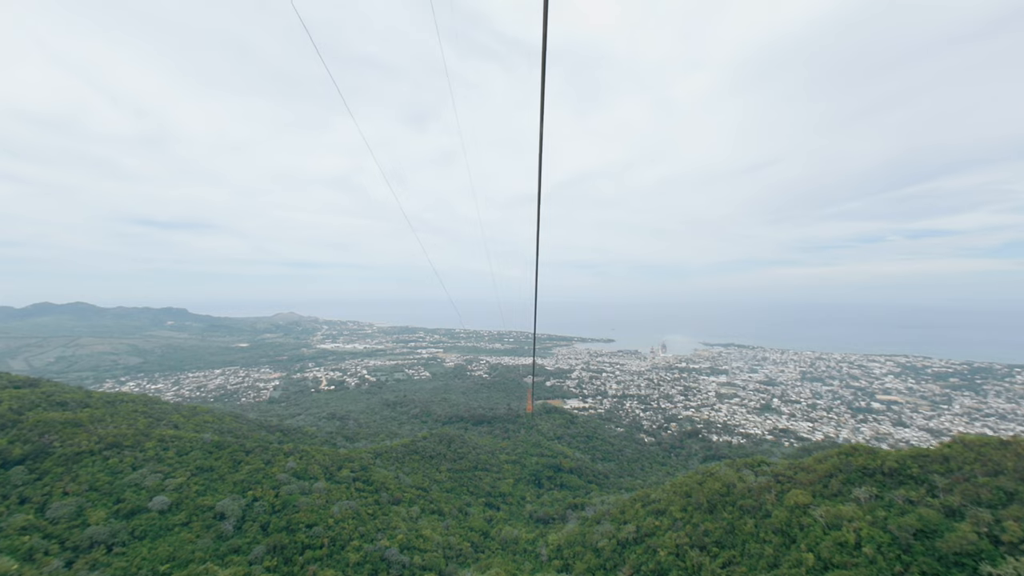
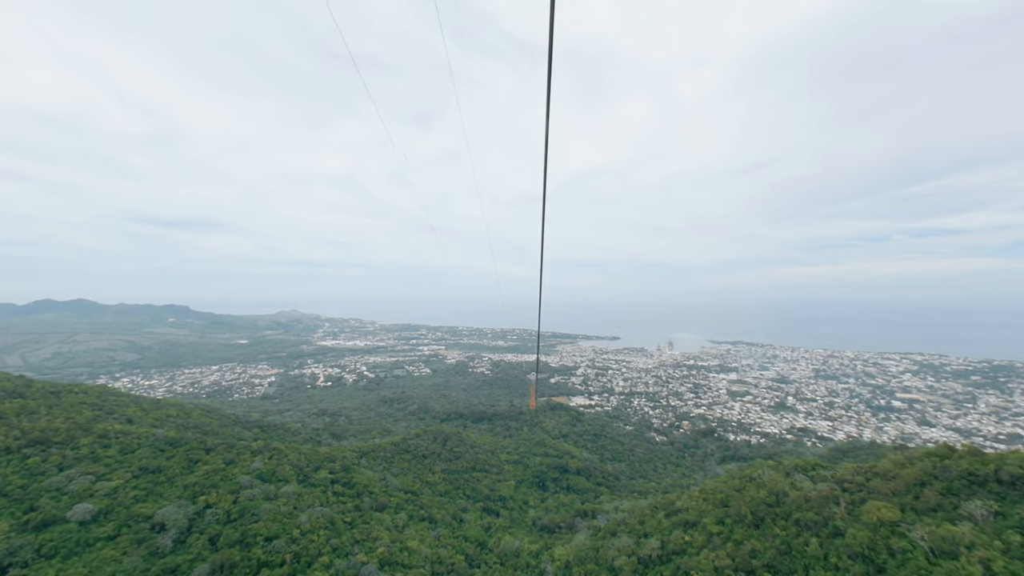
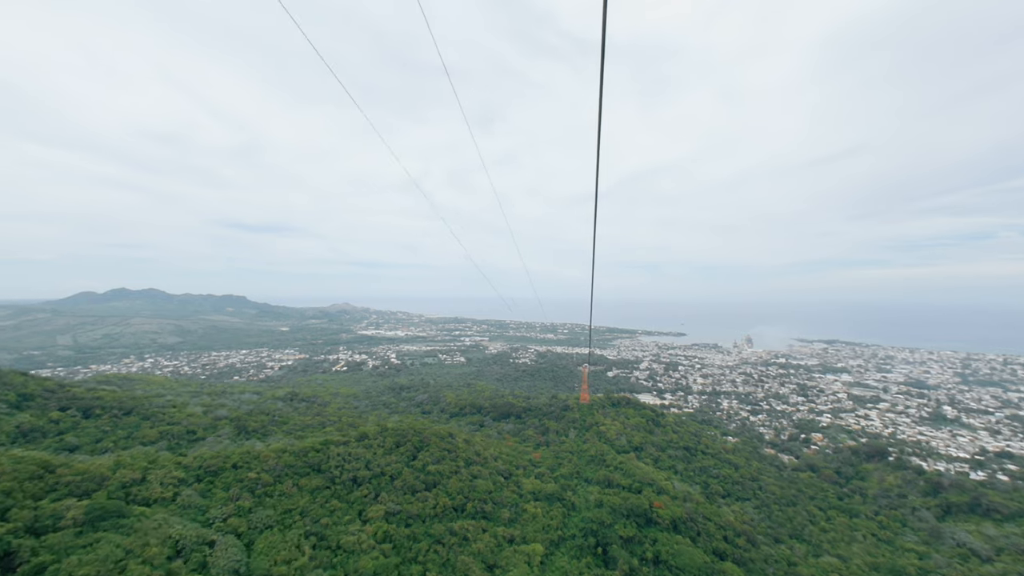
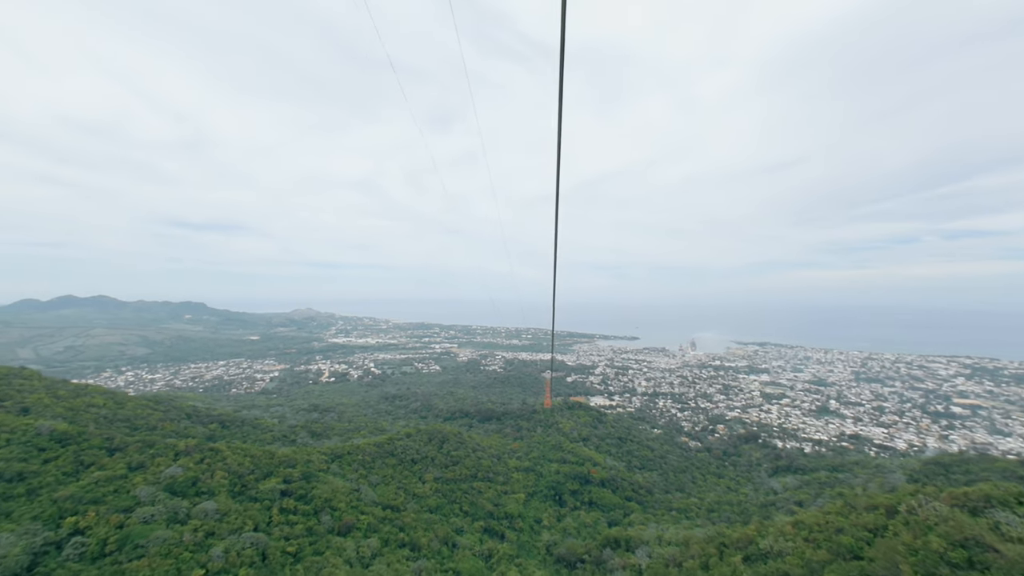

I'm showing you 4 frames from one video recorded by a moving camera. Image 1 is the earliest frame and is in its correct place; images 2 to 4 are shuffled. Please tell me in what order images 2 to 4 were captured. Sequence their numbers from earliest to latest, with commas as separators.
2, 4, 3
